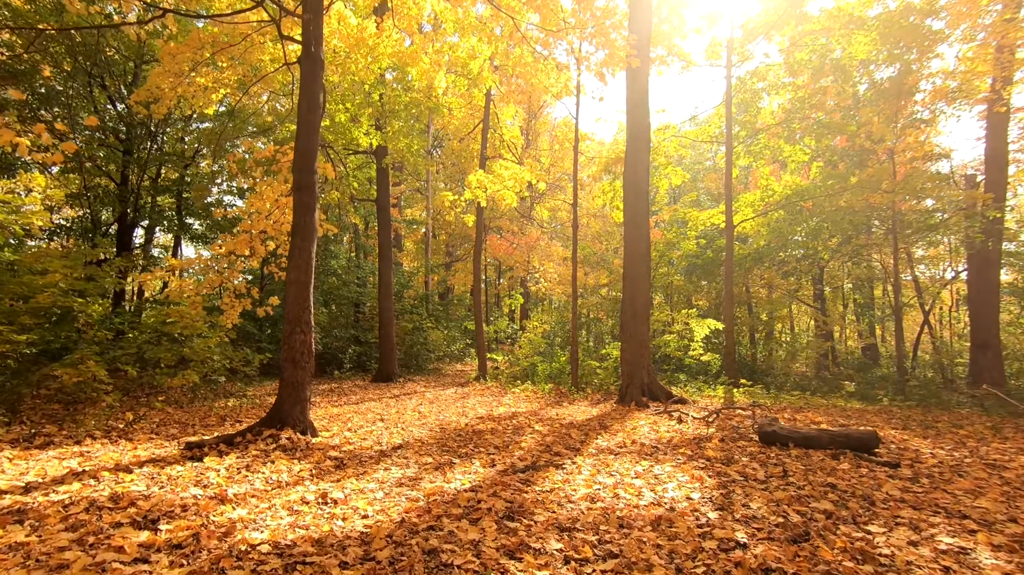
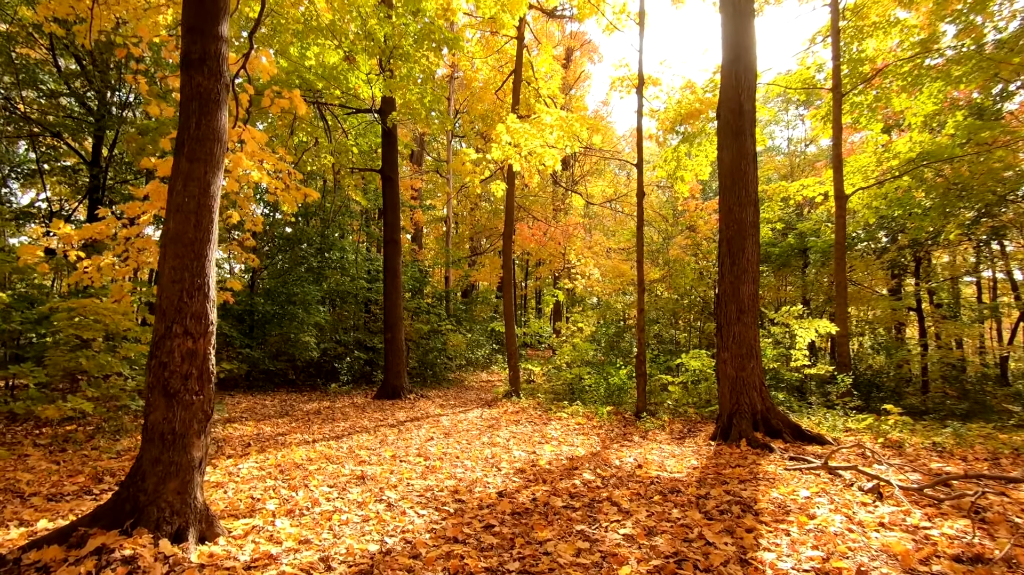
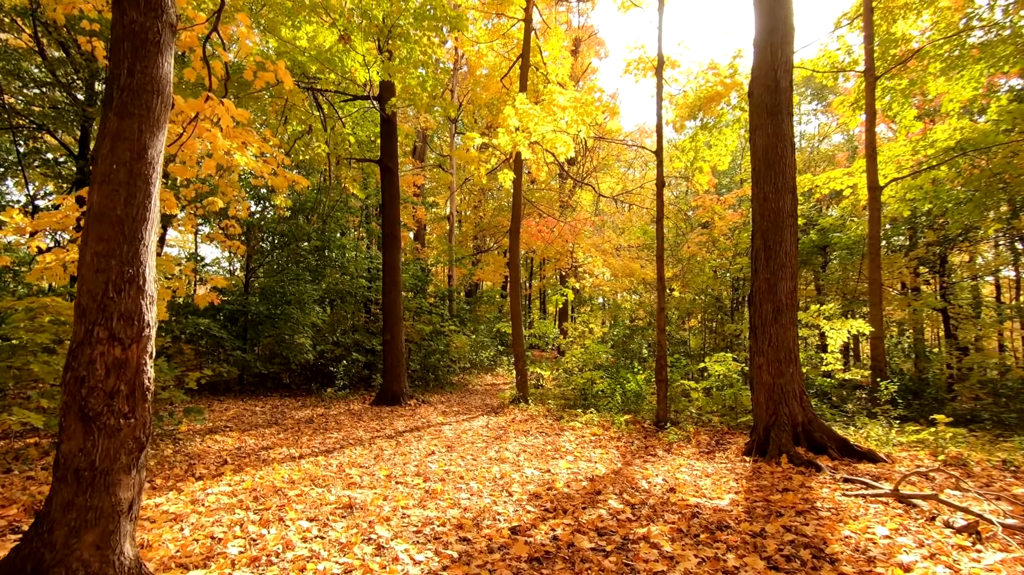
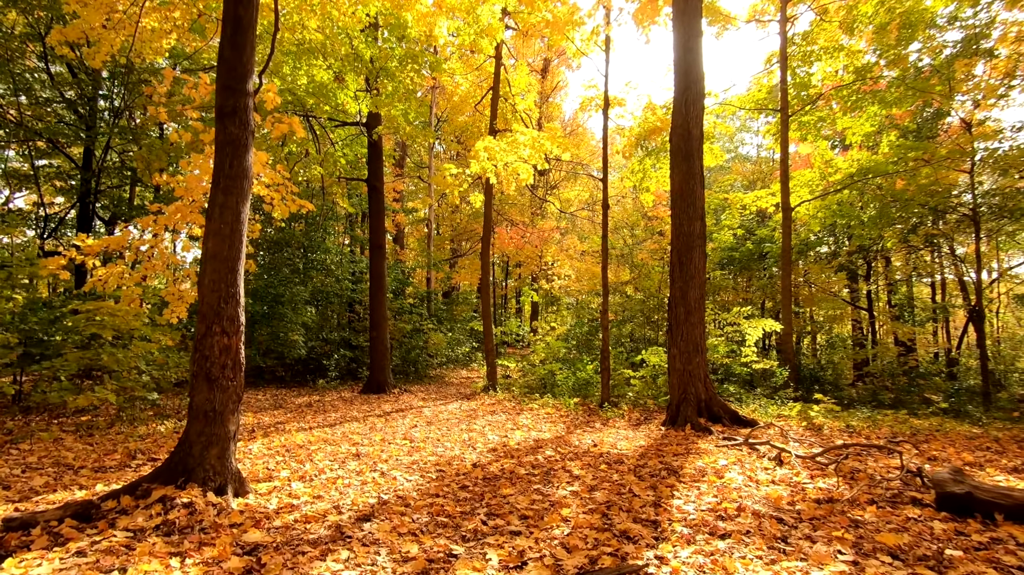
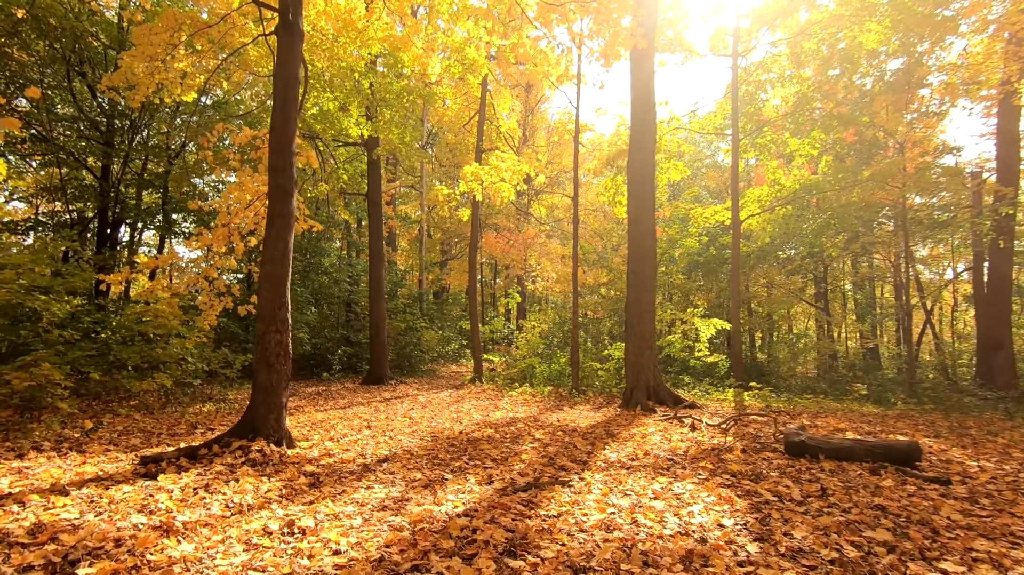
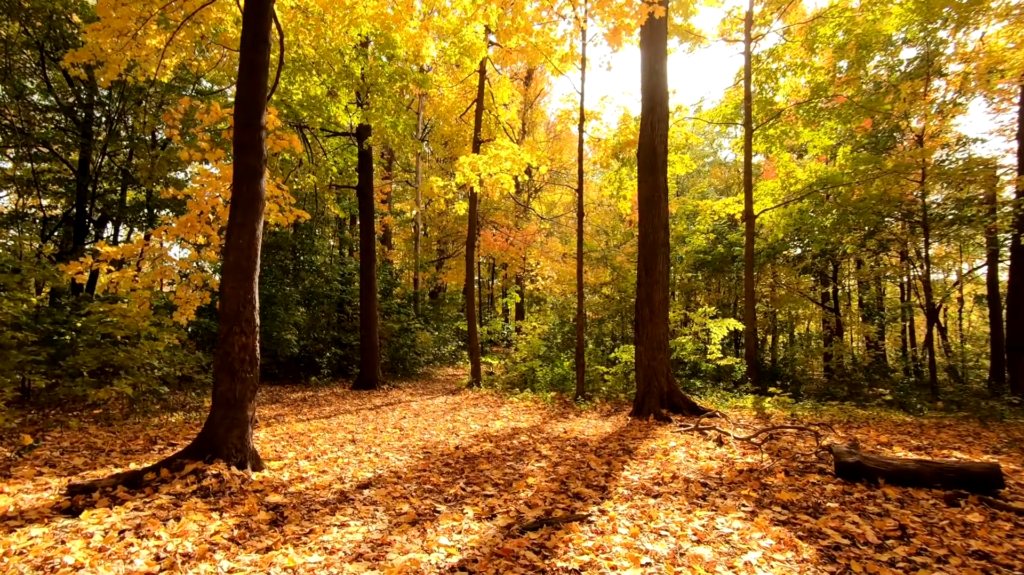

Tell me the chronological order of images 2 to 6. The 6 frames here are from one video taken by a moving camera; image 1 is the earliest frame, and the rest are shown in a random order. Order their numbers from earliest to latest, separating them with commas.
5, 6, 4, 2, 3
